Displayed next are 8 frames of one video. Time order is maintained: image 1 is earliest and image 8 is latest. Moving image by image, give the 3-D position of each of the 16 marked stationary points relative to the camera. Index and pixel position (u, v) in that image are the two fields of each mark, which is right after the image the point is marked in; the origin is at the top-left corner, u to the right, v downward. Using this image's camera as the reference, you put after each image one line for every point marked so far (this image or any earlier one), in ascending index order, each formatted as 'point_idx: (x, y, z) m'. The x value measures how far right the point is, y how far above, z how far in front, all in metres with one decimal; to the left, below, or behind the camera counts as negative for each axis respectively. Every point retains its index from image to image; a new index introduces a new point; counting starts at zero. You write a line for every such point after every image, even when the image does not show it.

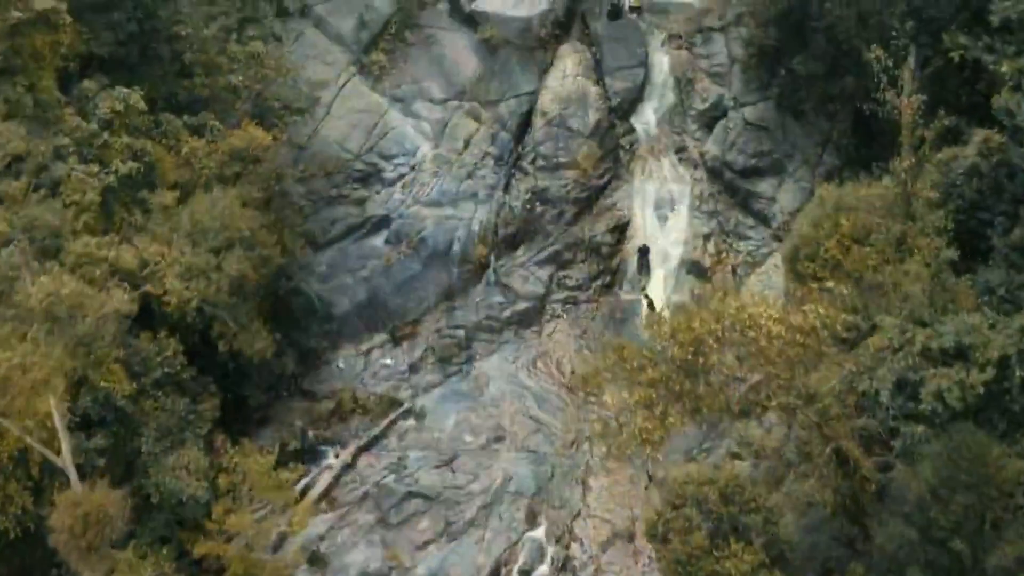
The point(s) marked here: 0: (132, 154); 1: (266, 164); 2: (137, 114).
0: (-7.7, +2.7, +18.2) m
1: (-5.3, +2.6, +19.5) m
2: (-7.7, +3.6, +18.4) m
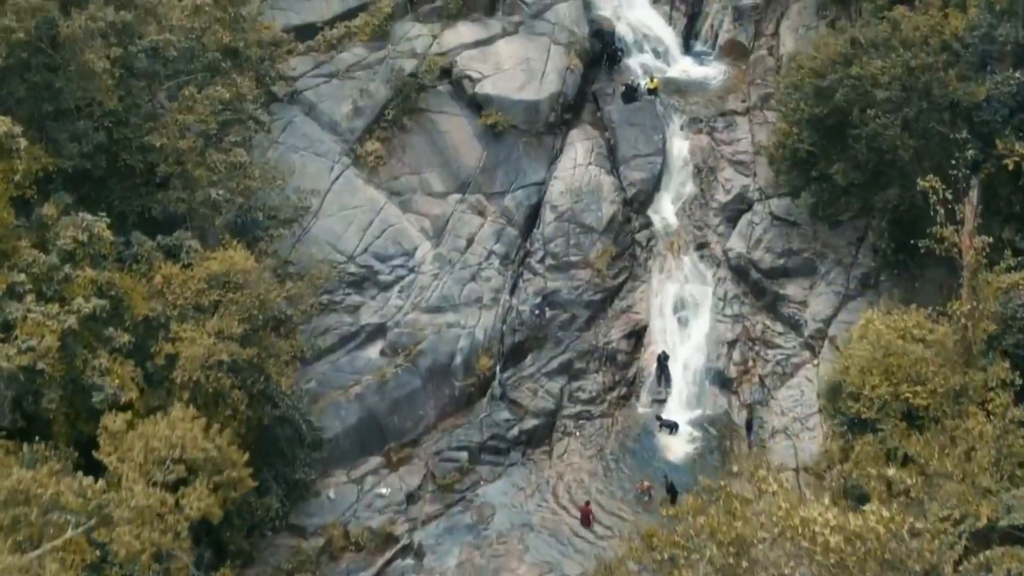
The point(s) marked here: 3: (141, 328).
0: (-7.5, 0.0, +16.3) m
1: (-5.2, -0.1, +17.6) m
2: (-7.5, +0.8, +16.5) m
3: (-6.9, -0.8, +16.7) m
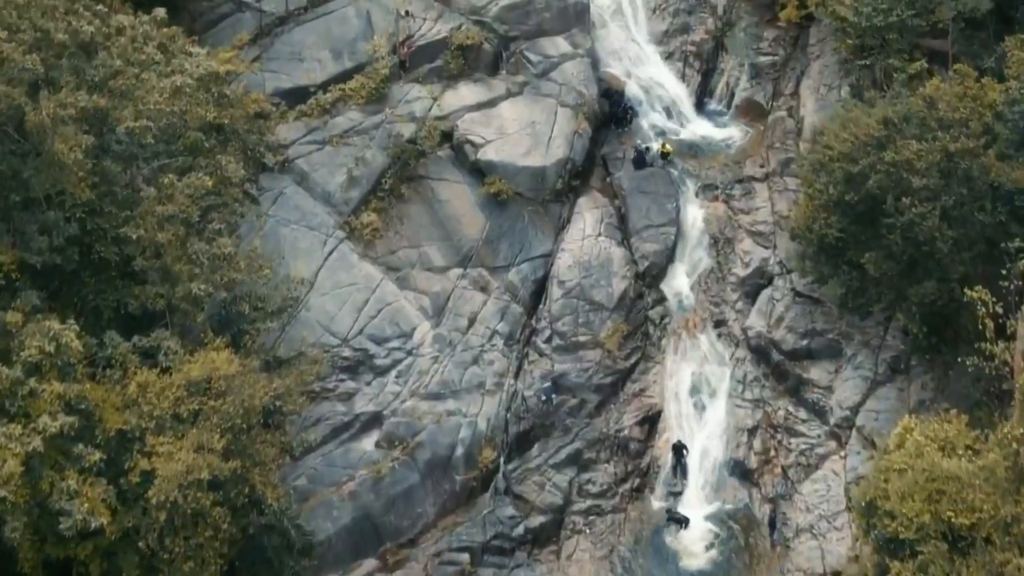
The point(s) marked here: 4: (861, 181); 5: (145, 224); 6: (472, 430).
0: (-7.4, -1.9, +14.9) m
1: (-5.1, -2.0, +16.2) m
2: (-7.4, -1.1, +15.1) m
3: (-6.8, -2.7, +15.3) m
4: (+6.7, +2.0, +17.4) m
5: (-6.8, +1.2, +16.5) m
6: (-0.9, -3.2, +20.0) m
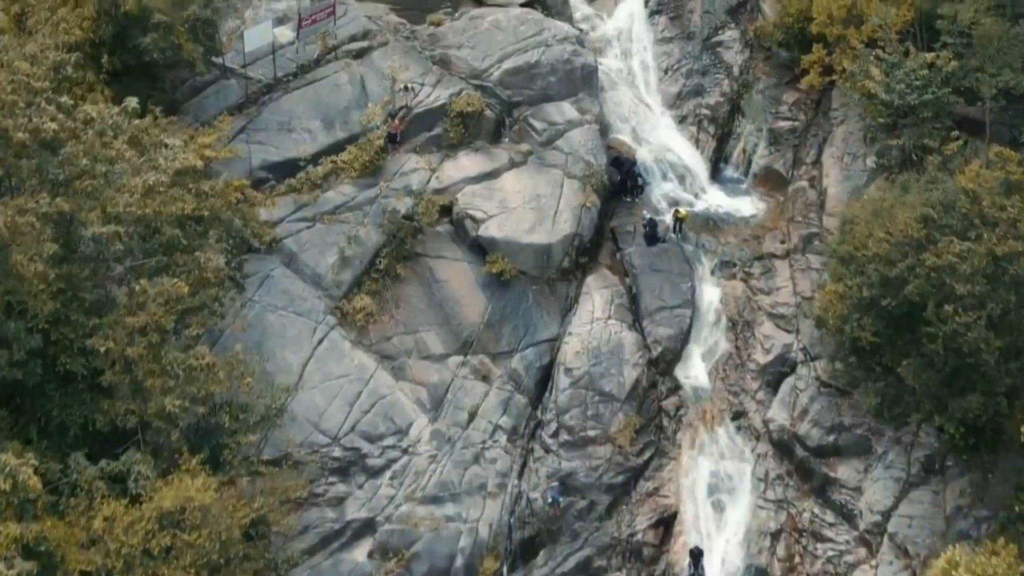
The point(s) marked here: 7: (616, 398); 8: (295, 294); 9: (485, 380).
0: (-7.3, -3.9, +13.4) m
1: (-5.0, -4.0, +14.7) m
2: (-7.3, -3.0, +13.6) m
3: (-6.7, -4.6, +13.8) m
4: (+6.8, +0.1, +15.9) m
5: (-6.7, -0.8, +15.1) m
6: (-0.8, -5.2, +18.5) m
7: (+2.3, -2.4, +19.9) m
8: (-4.8, -0.1, +19.8) m
9: (-0.6, -2.1, +20.0) m
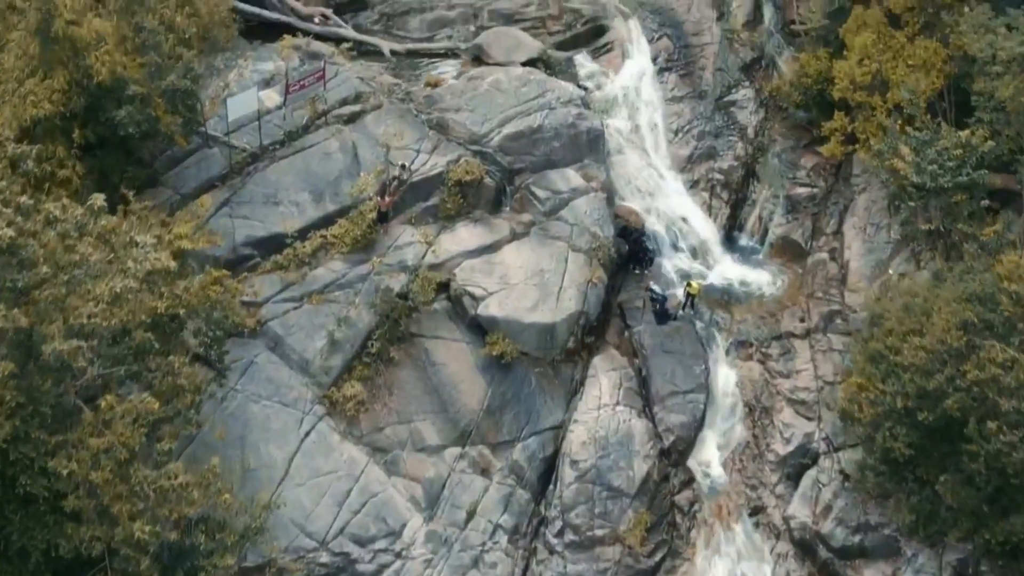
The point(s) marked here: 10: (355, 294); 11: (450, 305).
0: (-7.3, -5.6, +12.1) m
1: (-5.0, -5.8, +13.3) m
2: (-7.3, -4.8, +12.3) m
3: (-6.7, -6.4, +12.5) m
4: (+6.8, -1.7, +14.6) m
5: (-6.7, -2.6, +13.7) m
6: (-0.8, -7.0, +17.1) m
7: (+2.3, -4.2, +18.6) m
8: (-4.7, -1.9, +18.4) m
9: (-0.6, -3.9, +18.7) m
10: (-3.4, -0.2, +19.4) m
11: (-1.4, -0.4, +19.9) m
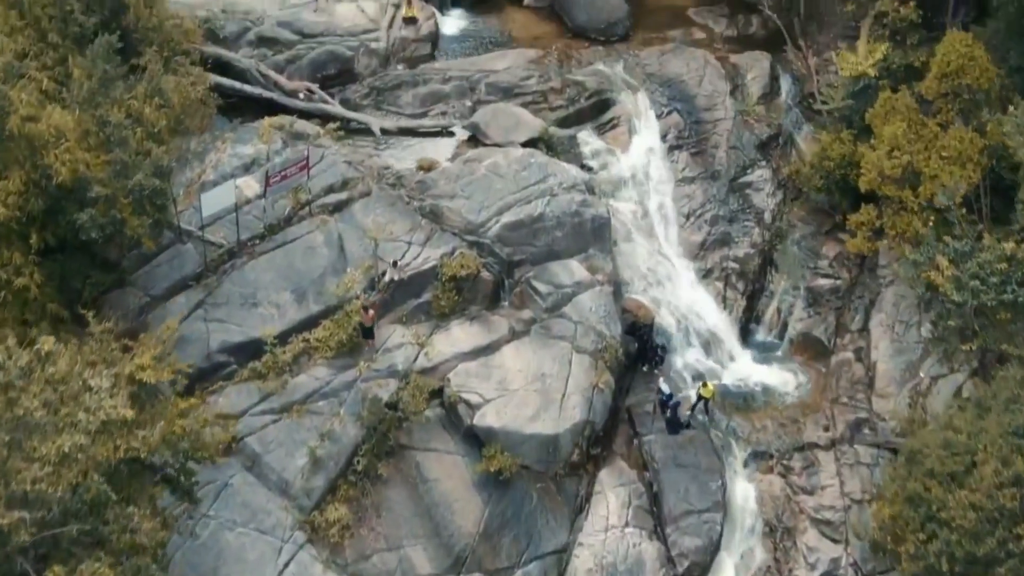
0: (-7.3, -7.7, +10.5) m
1: (-5.0, -7.9, +11.7) m
2: (-7.3, -6.9, +10.7) m
3: (-6.7, -8.5, +10.9) m
4: (+6.8, -3.8, +13.0) m
5: (-6.7, -4.7, +12.1) m
6: (-0.8, -9.1, +15.5) m
7: (+2.3, -6.4, +17.0) m
8: (-4.8, -4.1, +16.8) m
9: (-0.6, -6.0, +17.0) m
10: (-3.4, -2.3, +17.8) m
11: (-1.4, -2.6, +18.3) m
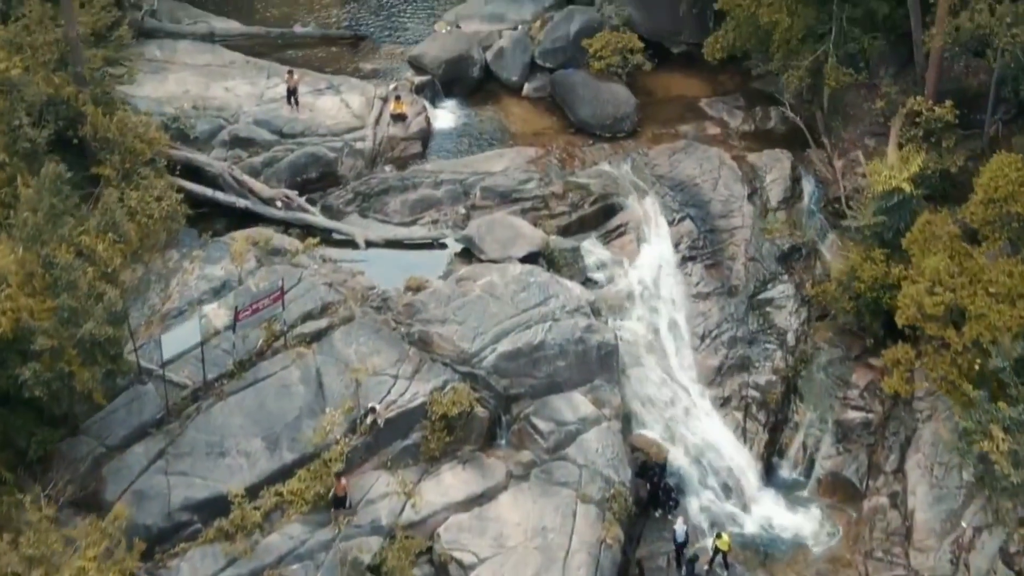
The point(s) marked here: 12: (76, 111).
0: (-7.4, -10.3, +8.5) m
1: (-5.0, -10.5, +9.8) m
2: (-7.4, -9.5, +8.7) m
3: (-6.8, -11.1, +8.9) m
4: (+6.8, -6.4, +11.0) m
5: (-6.7, -7.3, +10.2) m
6: (-0.8, -11.7, +13.5) m
7: (+2.3, -9.0, +15.0) m
8: (-4.8, -6.8, +14.9) m
9: (-0.6, -8.7, +15.1) m
10: (-3.5, -5.0, +15.9) m
11: (-1.4, -5.2, +16.4) m
12: (-8.5, +3.4, +17.5) m
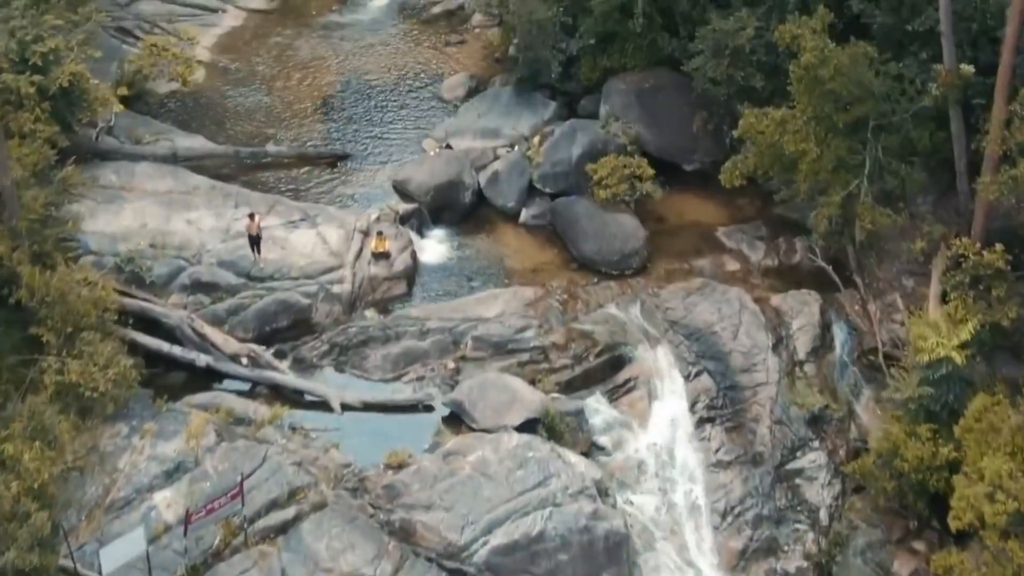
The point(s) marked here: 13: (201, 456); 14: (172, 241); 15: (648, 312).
0: (-7.5, -13.4, +6.2) m
1: (-5.1, -13.5, +7.5) m
2: (-7.5, -12.5, +6.5) m
3: (-6.8, -14.1, +6.6) m
4: (+6.7, -9.5, +8.8) m
5: (-6.8, -10.3, +8.0) m
6: (-0.9, -14.8, +11.2) m
7: (+2.2, -12.1, +12.8) m
8: (-4.9, -9.9, +12.7) m
9: (-0.7, -11.8, +12.8) m
10: (-3.6, -8.1, +13.6) m
11: (-1.5, -8.4, +14.2) m
12: (-8.6, +0.3, +15.3) m
13: (-5.4, -2.9, +15.6) m
14: (-6.8, +1.0, +18.0) m
15: (+2.8, -0.5, +18.2) m
